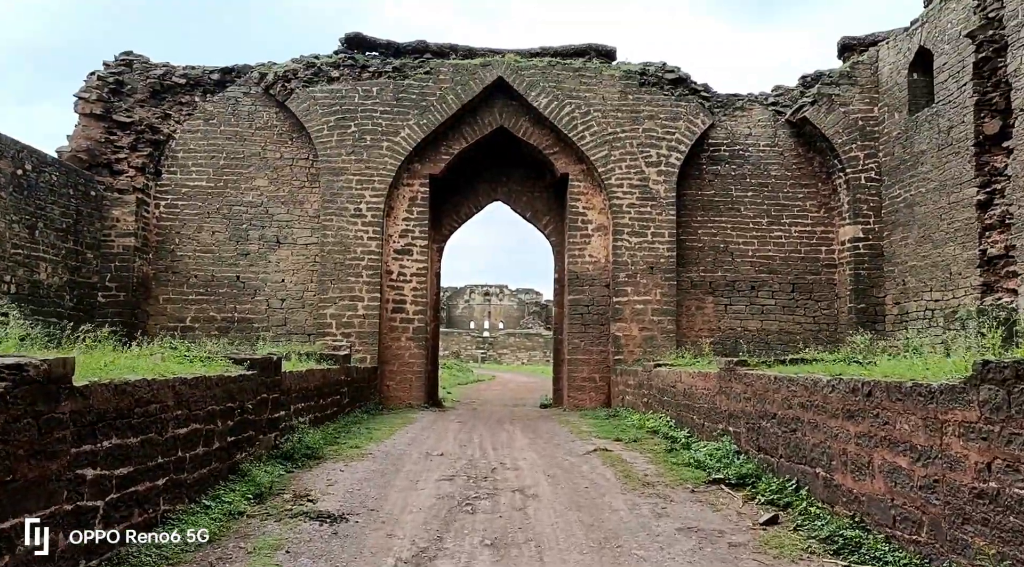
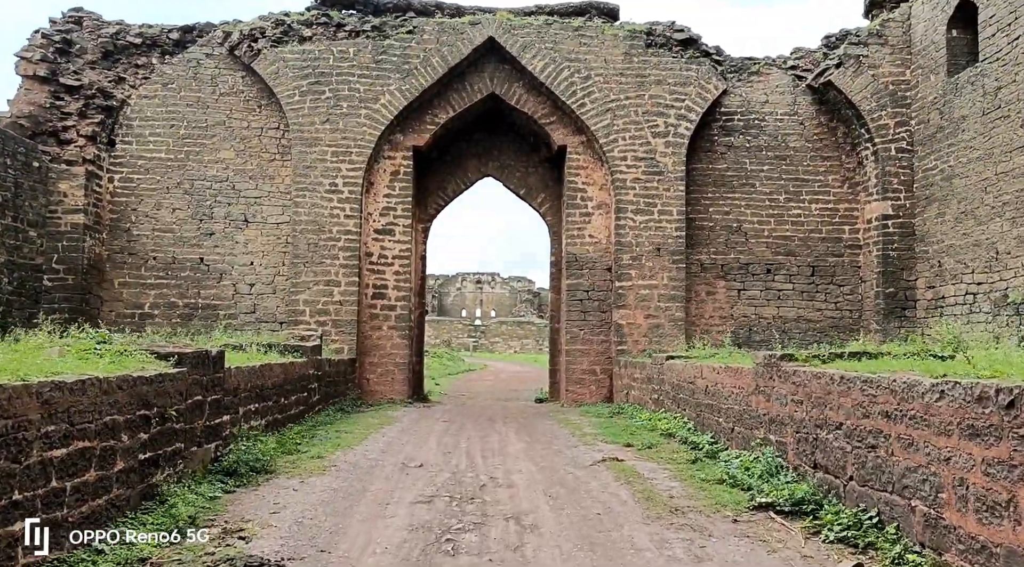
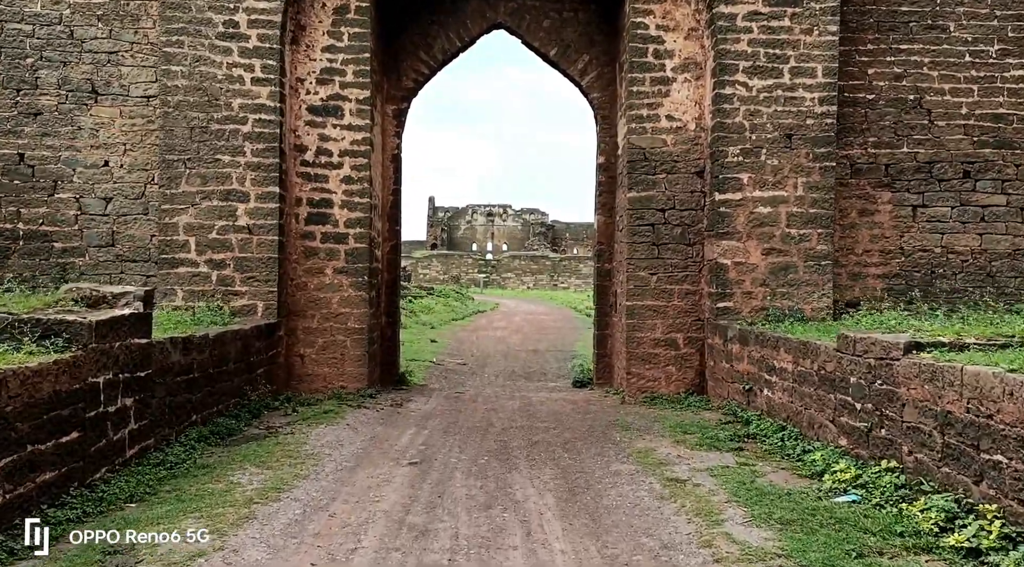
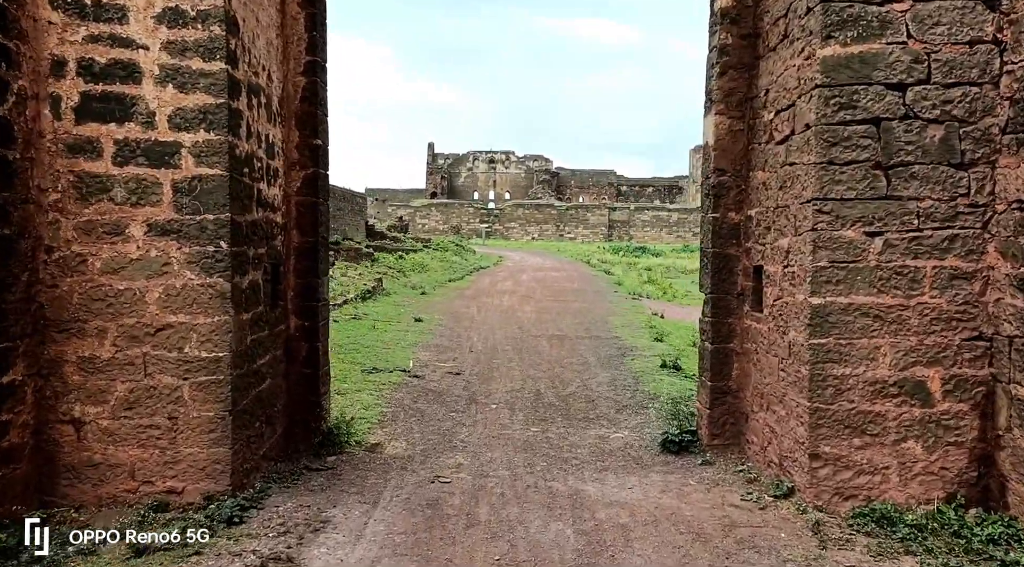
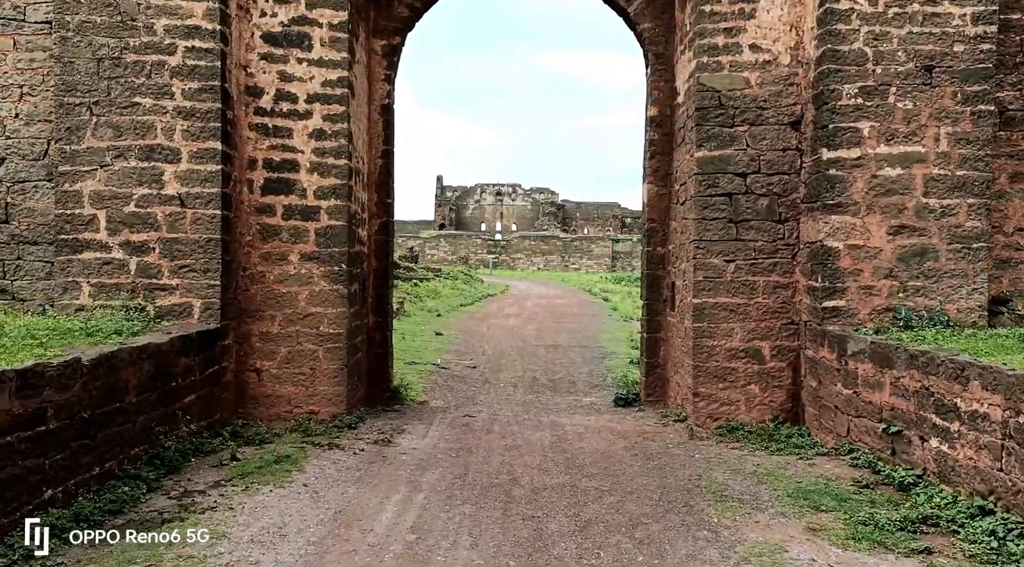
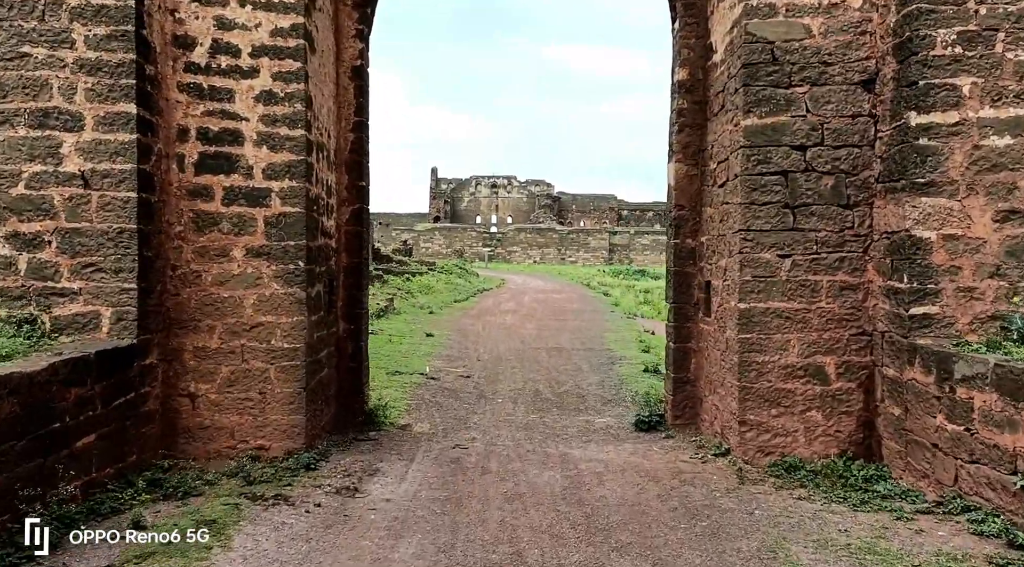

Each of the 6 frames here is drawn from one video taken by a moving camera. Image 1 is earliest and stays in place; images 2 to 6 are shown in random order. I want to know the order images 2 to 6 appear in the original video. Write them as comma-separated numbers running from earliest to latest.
2, 3, 5, 6, 4
